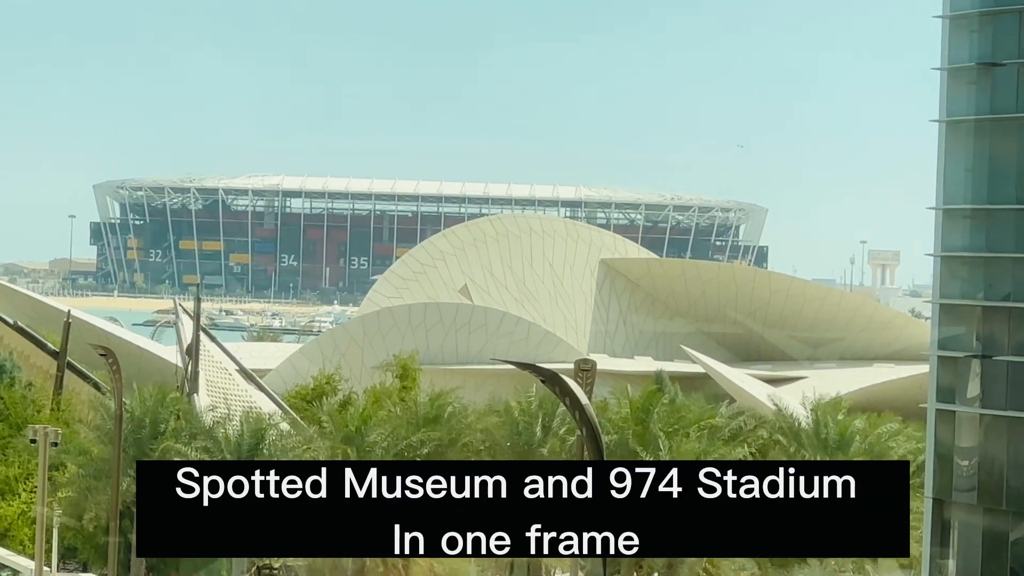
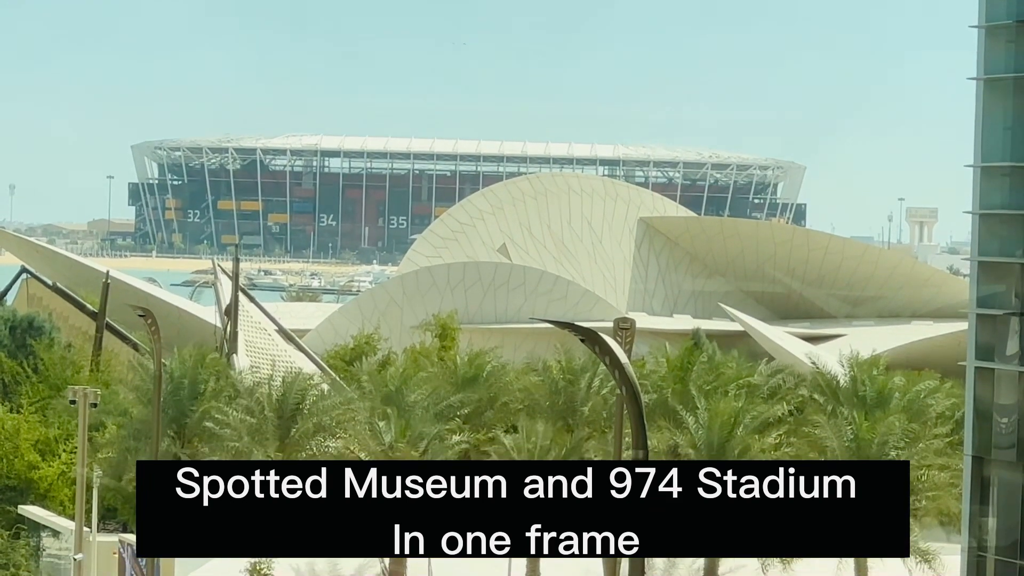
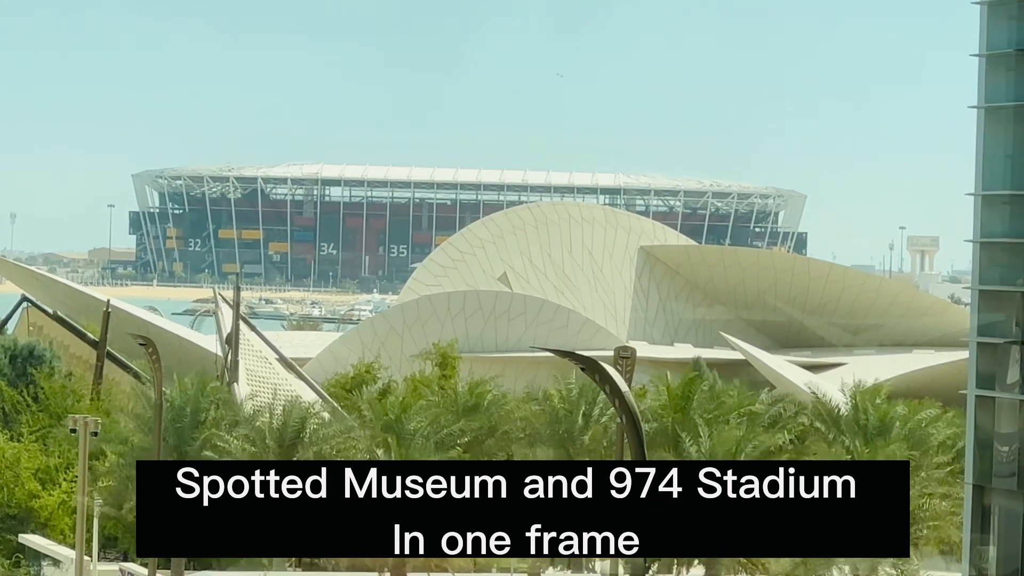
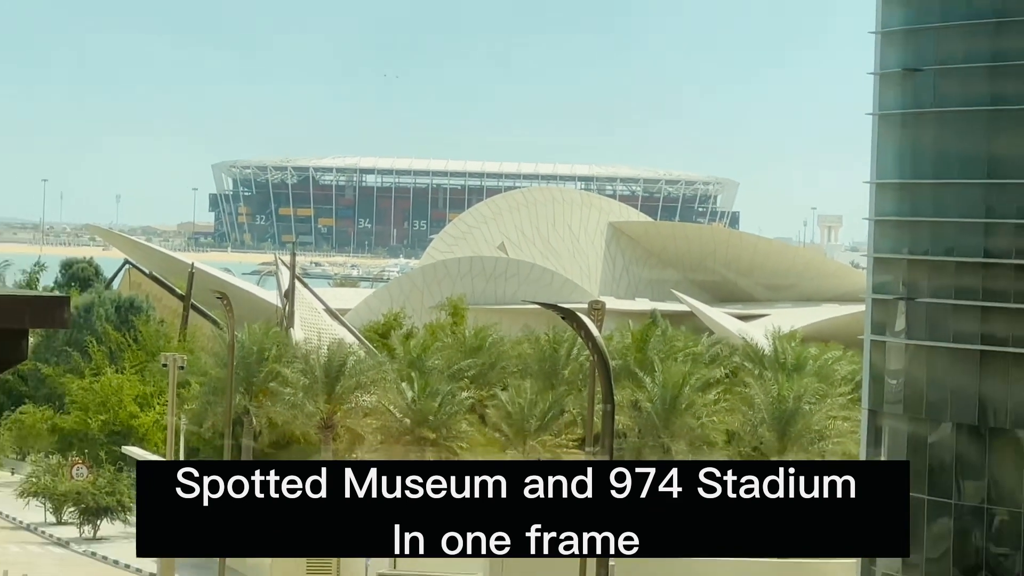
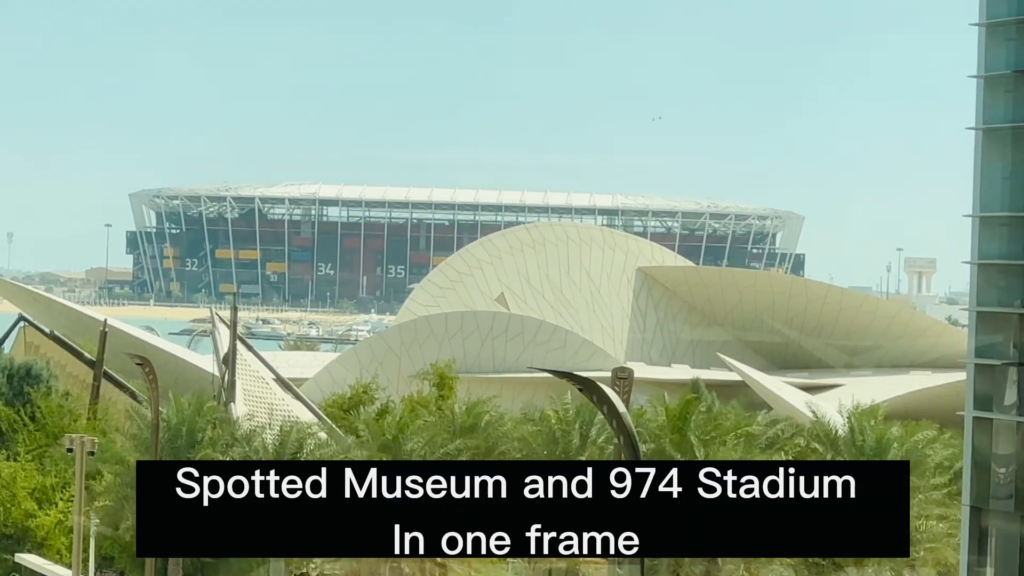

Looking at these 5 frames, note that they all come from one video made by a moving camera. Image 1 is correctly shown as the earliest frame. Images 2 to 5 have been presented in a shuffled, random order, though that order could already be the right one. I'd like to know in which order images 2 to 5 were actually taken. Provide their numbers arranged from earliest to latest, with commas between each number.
5, 3, 2, 4
